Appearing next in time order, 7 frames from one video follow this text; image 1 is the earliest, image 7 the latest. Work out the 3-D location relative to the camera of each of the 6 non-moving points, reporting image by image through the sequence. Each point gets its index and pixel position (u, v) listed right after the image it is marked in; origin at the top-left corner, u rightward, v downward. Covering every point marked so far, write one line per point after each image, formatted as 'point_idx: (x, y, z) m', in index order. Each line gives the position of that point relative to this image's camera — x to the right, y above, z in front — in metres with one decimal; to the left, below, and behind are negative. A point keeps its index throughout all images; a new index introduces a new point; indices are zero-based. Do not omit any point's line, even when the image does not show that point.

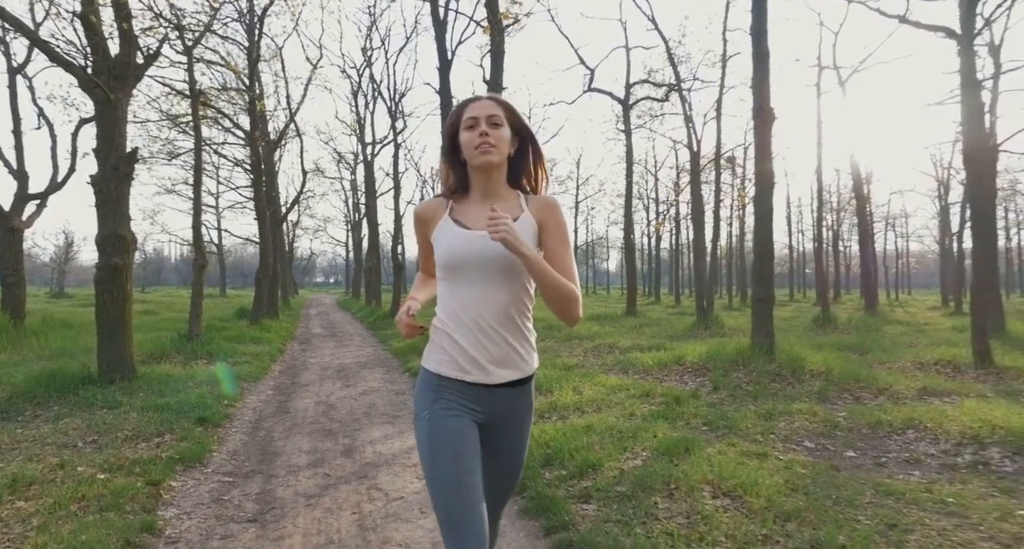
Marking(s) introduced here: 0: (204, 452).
0: (-3.3, -1.9, +5.8) m
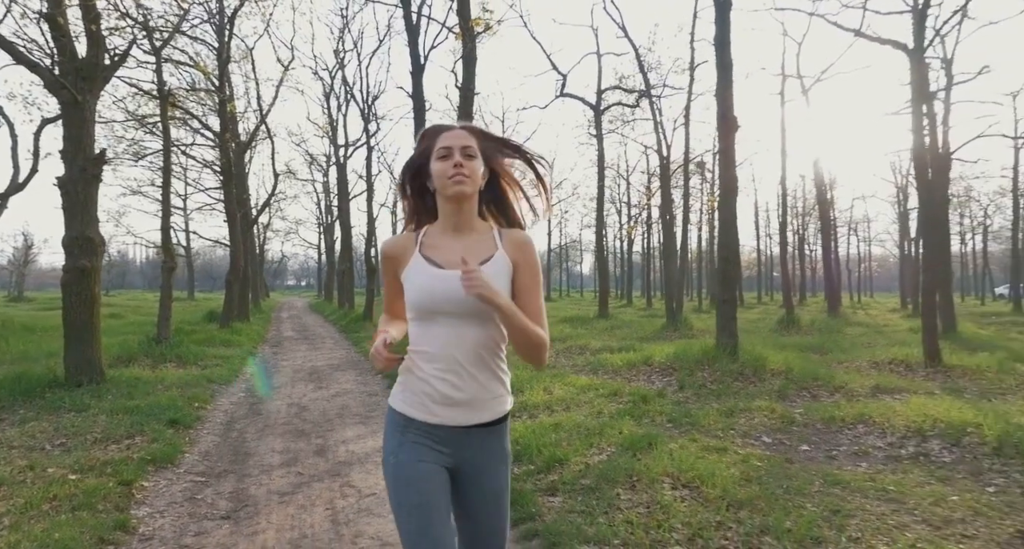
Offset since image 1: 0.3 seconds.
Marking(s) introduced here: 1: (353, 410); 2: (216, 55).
0: (-3.7, -1.9, +5.8) m
1: (-2.5, -2.1, +8.3) m
2: (-10.1, +7.5, +18.2) m
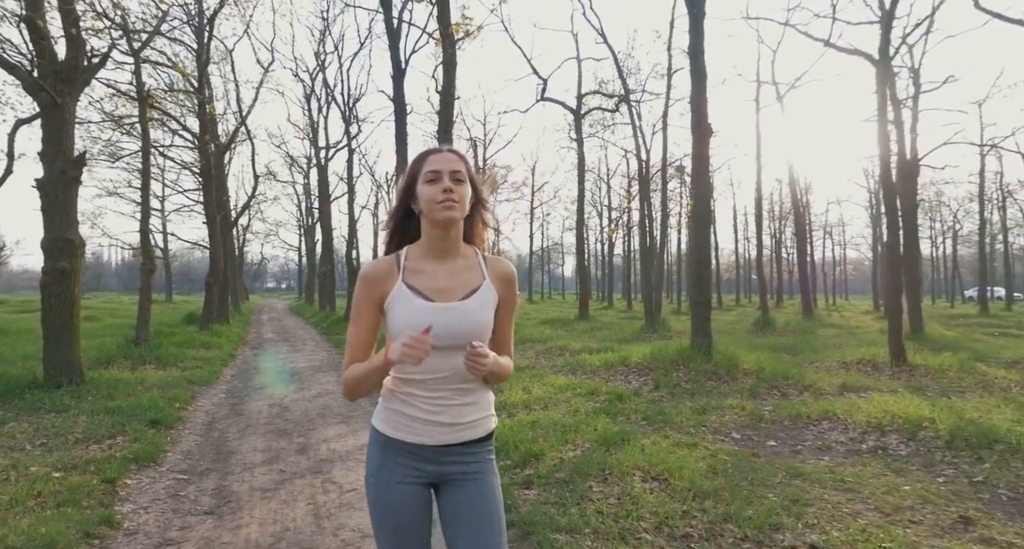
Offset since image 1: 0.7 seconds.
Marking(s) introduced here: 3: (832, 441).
0: (-3.9, -2.0, +5.9) m
1: (-2.8, -2.1, +8.4) m
2: (-10.7, +7.5, +18.1) m
3: (+4.0, -2.1, +6.6) m
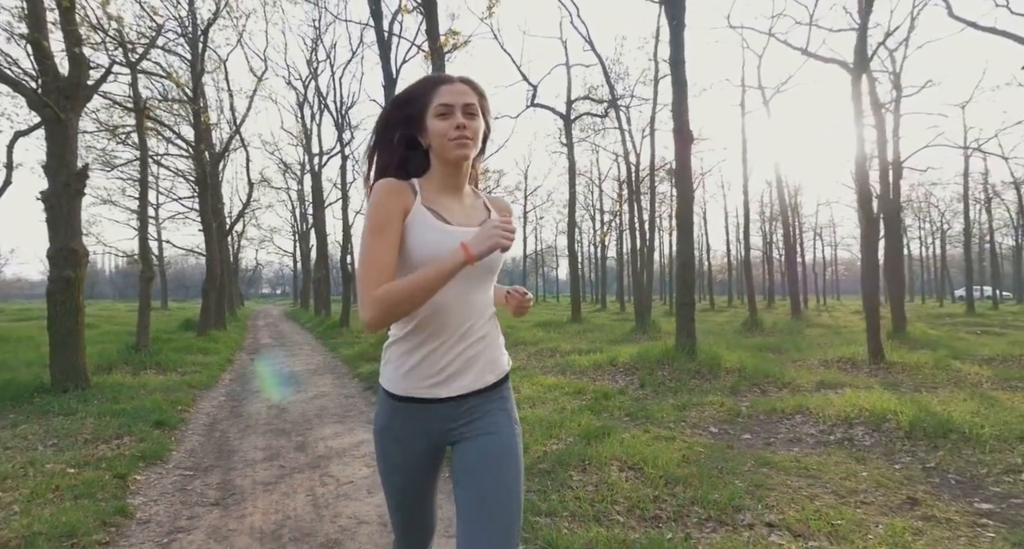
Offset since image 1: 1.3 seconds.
0: (-4.0, -2.0, +6.2) m
1: (-3.0, -2.2, +8.7) m
2: (-11.0, +7.2, +18.4) m
3: (+3.8, -2.1, +7.0) m
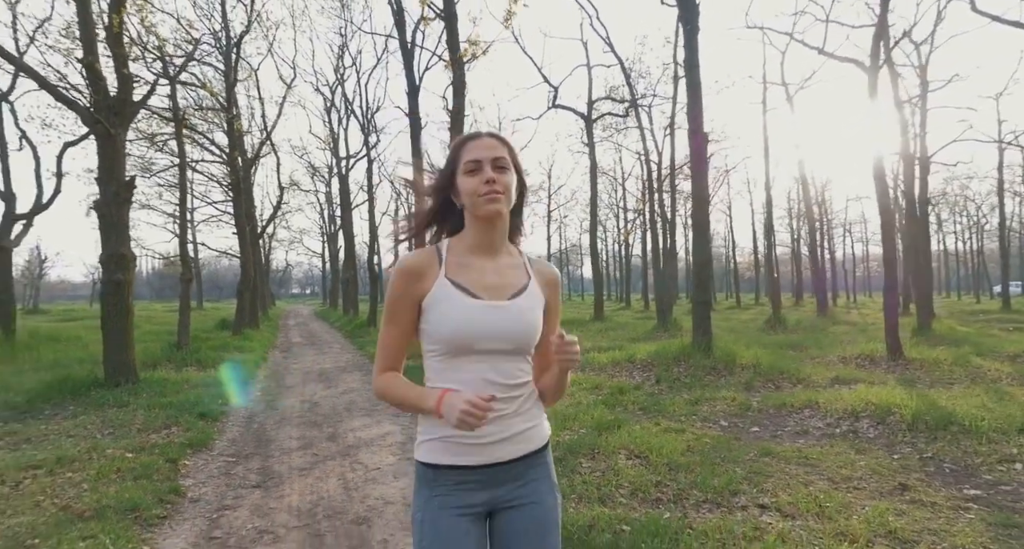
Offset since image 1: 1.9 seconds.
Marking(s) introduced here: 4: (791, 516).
0: (-3.9, -2.1, +6.8) m
1: (-2.7, -2.3, +9.2) m
2: (-10.4, +7.1, +19.3) m
3: (+4.0, -2.1, +7.2) m
4: (+2.2, -1.9, +4.2) m
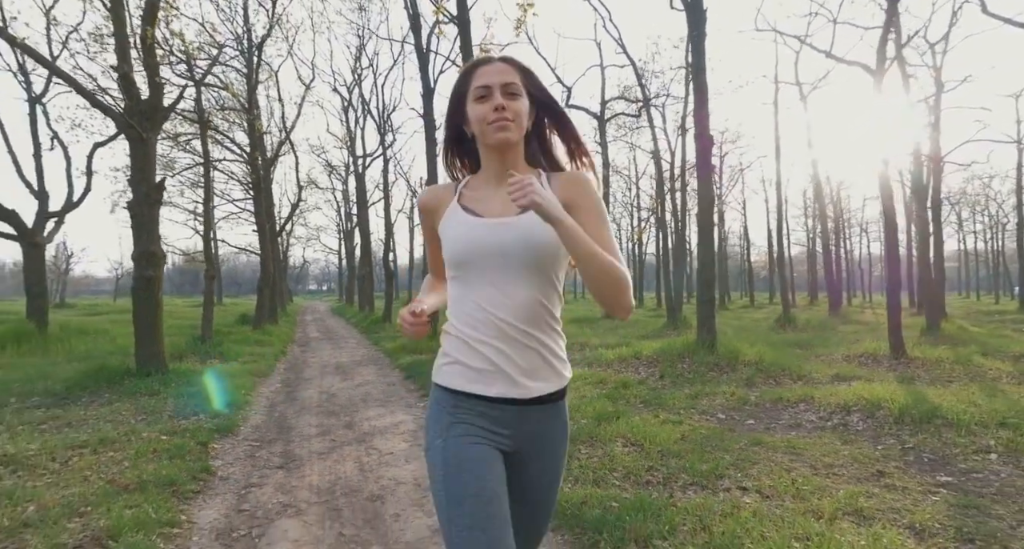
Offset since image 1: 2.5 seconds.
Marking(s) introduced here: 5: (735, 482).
0: (-3.8, -2.1, +7.3) m
1: (-2.5, -2.2, +9.7) m
2: (-10.0, +7.3, +19.9) m
3: (+4.1, -2.1, +7.6) m
4: (+2.2, -1.9, +4.6) m
5: (+2.1, -1.9, +5.0) m
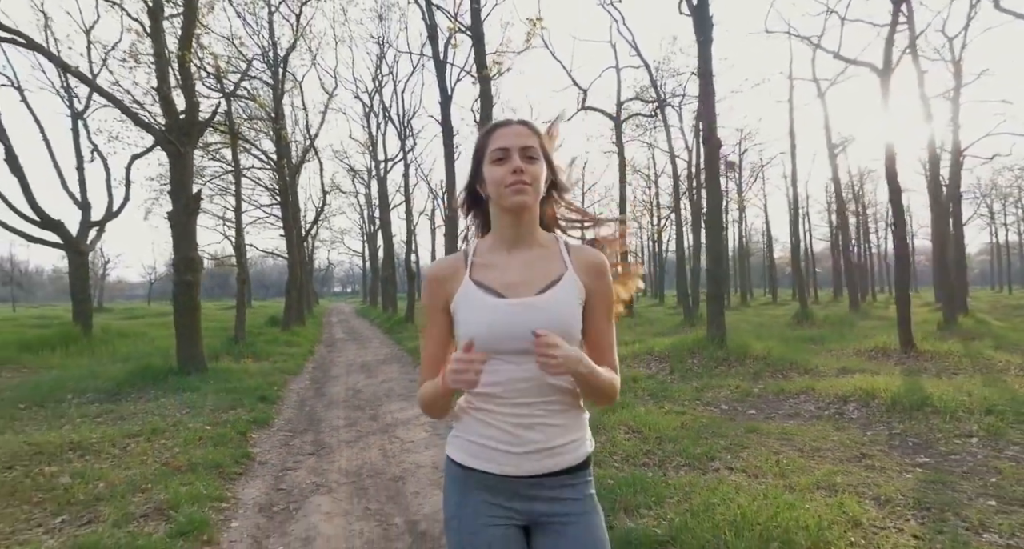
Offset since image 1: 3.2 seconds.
0: (-3.6, -2.1, +7.9) m
1: (-2.3, -2.3, +10.3) m
2: (-9.4, +7.1, +20.8) m
3: (+4.3, -2.0, +7.9) m
4: (+2.3, -1.9, +5.0) m
5: (+2.2, -1.9, +5.4) m
